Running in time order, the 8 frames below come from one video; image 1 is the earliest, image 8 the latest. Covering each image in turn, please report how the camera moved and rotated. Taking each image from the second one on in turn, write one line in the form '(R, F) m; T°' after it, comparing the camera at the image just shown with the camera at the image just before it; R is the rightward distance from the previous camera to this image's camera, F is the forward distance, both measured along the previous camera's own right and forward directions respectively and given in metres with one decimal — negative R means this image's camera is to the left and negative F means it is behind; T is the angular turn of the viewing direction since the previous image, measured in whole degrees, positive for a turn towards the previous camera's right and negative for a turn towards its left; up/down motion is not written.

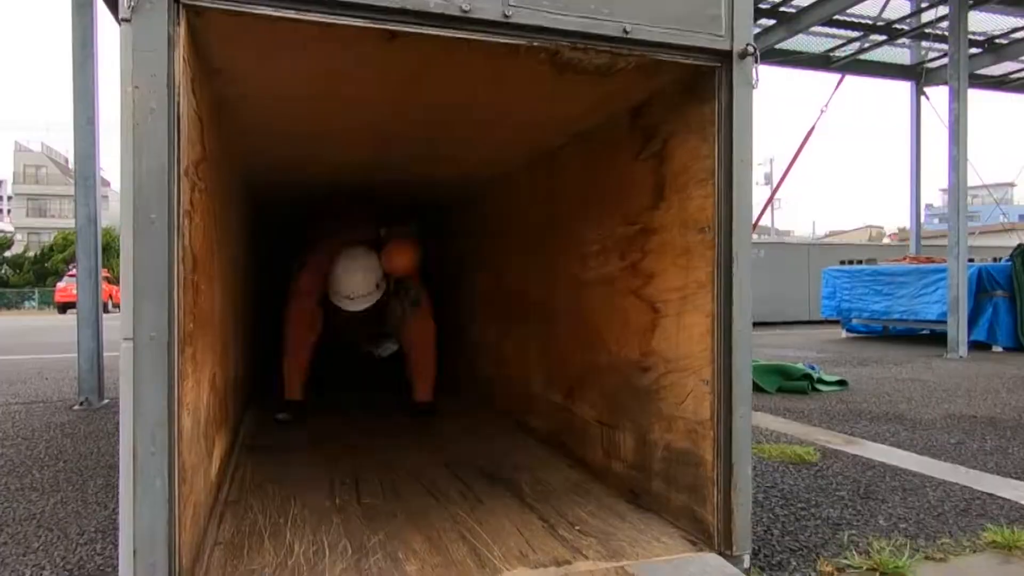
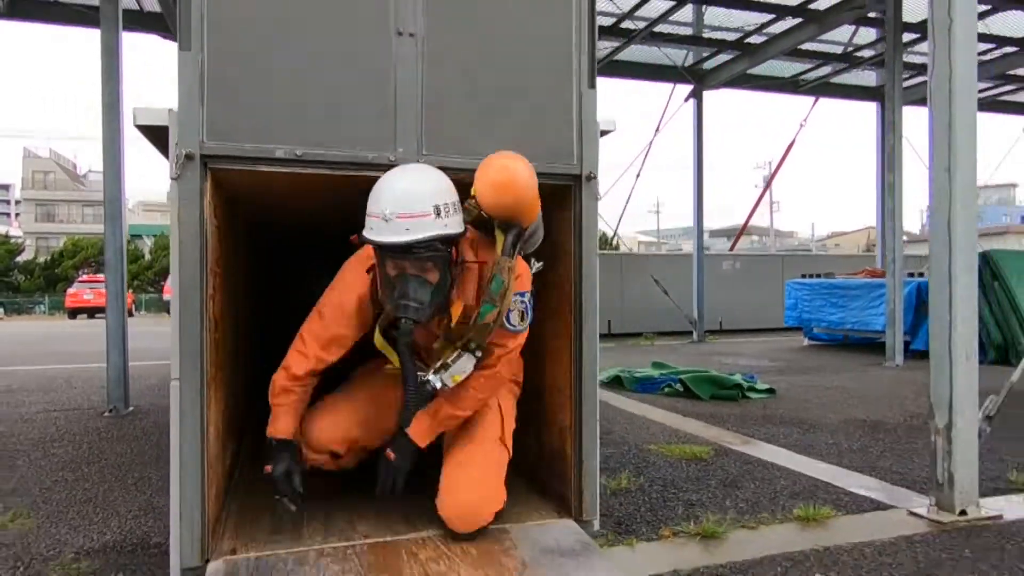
(+0.3, -0.8) m; 0°
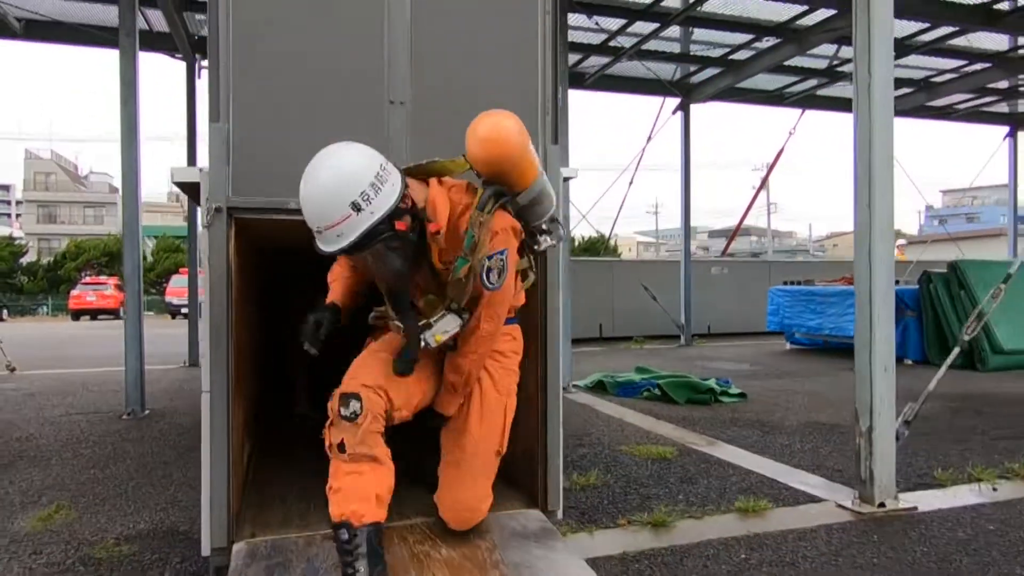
(+0.1, -0.4) m; 0°
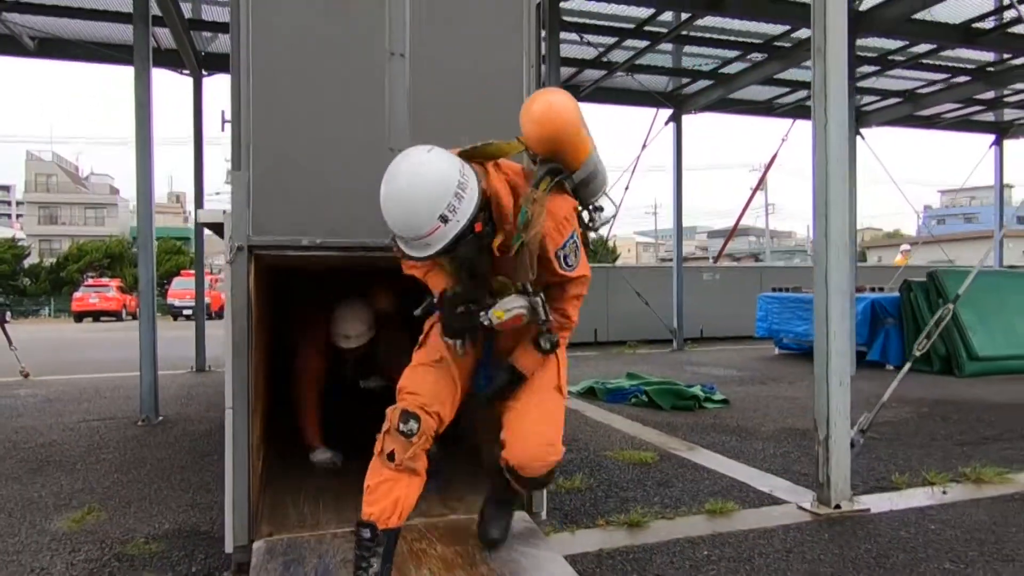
(+0.1, -0.3) m; 0°
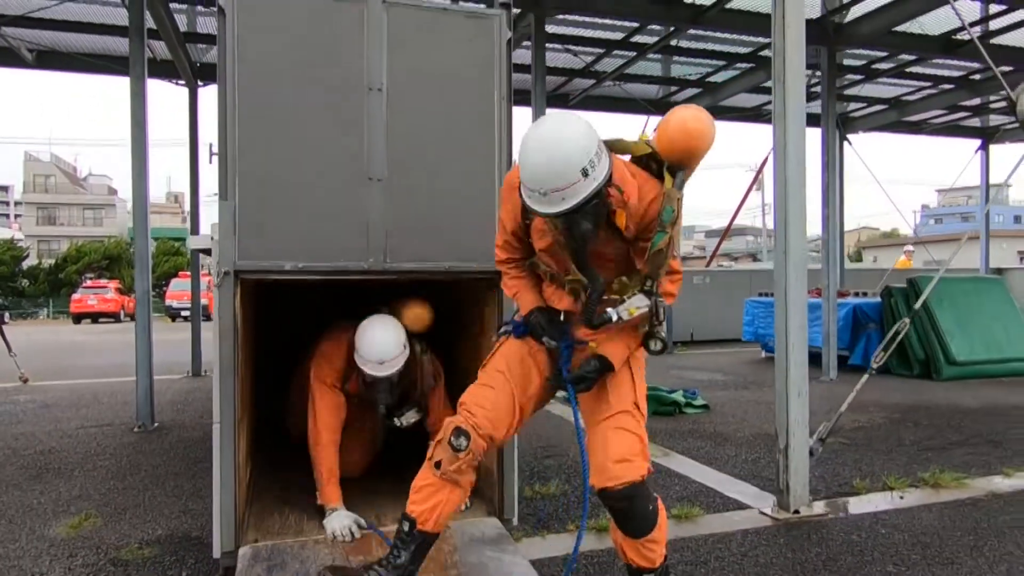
(+0.1, -0.2) m; 0°
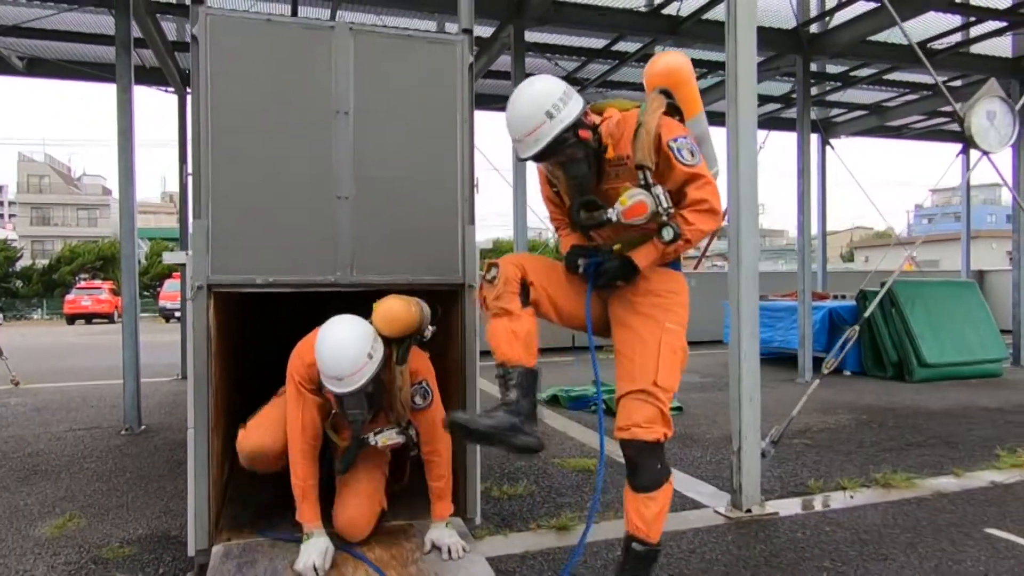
(+0.2, -0.2) m; 0°
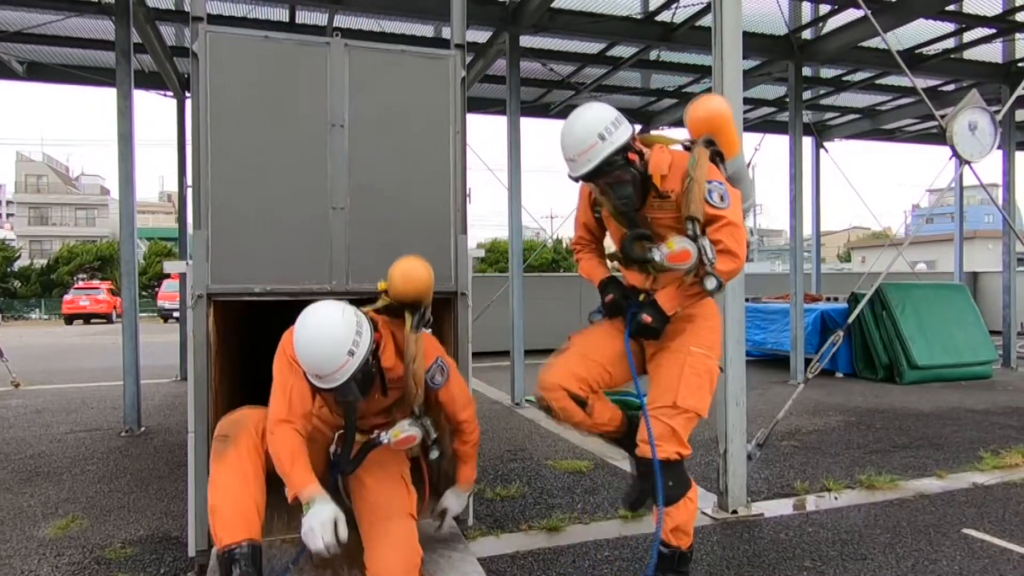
(0.0, -0.1) m; 0°
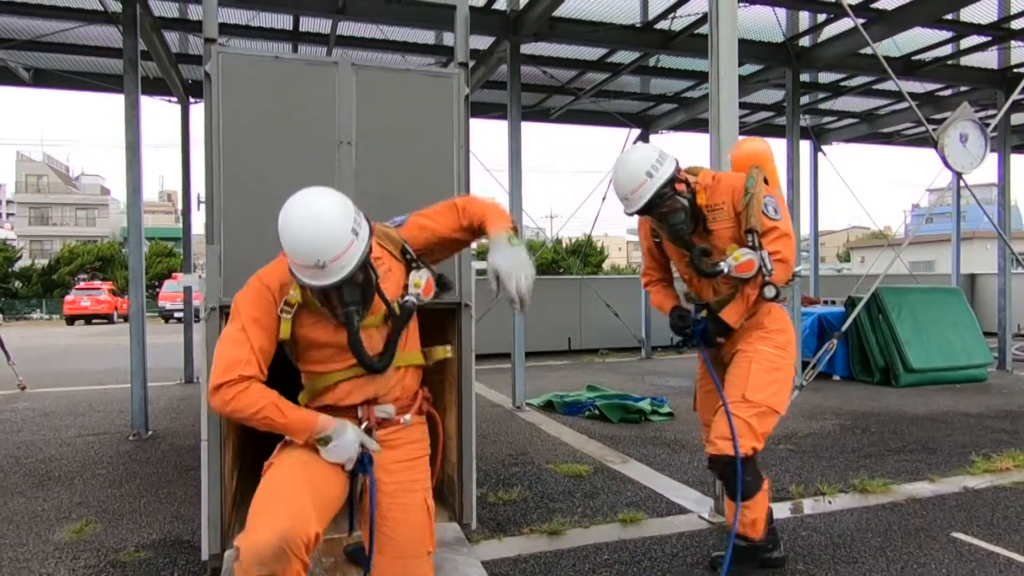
(0.0, -0.1) m; 0°
